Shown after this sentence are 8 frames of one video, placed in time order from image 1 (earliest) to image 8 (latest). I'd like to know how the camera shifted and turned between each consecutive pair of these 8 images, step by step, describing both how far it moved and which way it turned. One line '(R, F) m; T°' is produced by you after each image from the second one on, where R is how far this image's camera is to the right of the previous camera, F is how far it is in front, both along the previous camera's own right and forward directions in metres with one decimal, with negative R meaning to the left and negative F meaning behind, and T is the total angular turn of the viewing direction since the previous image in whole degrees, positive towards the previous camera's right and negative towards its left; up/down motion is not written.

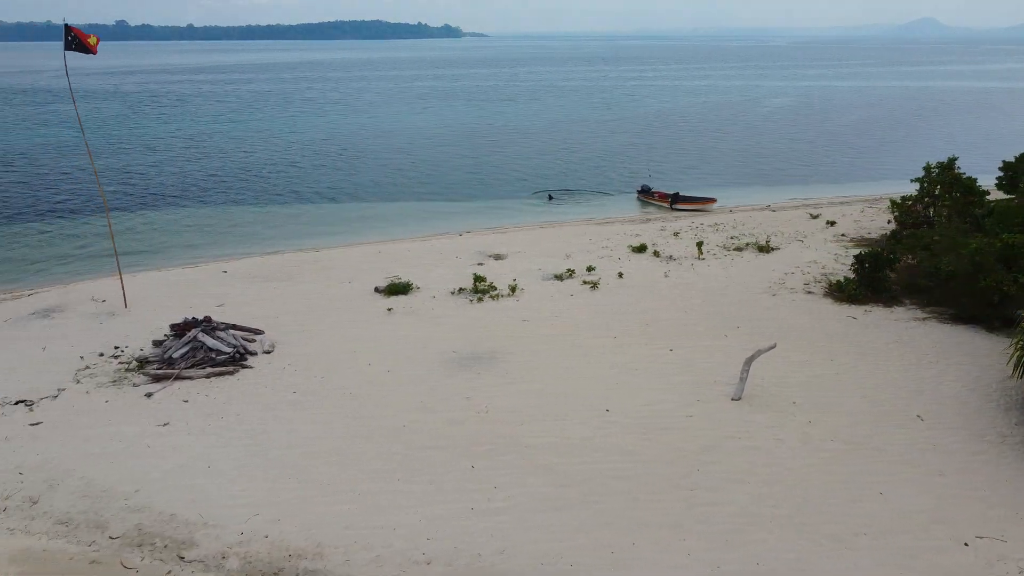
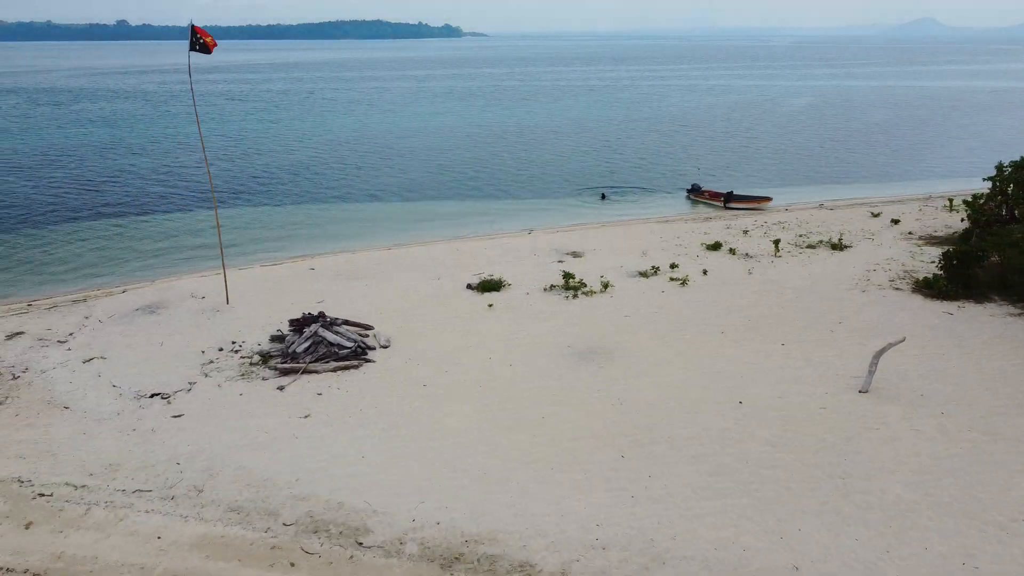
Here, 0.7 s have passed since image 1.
(-2.3, -0.4) m; 0°
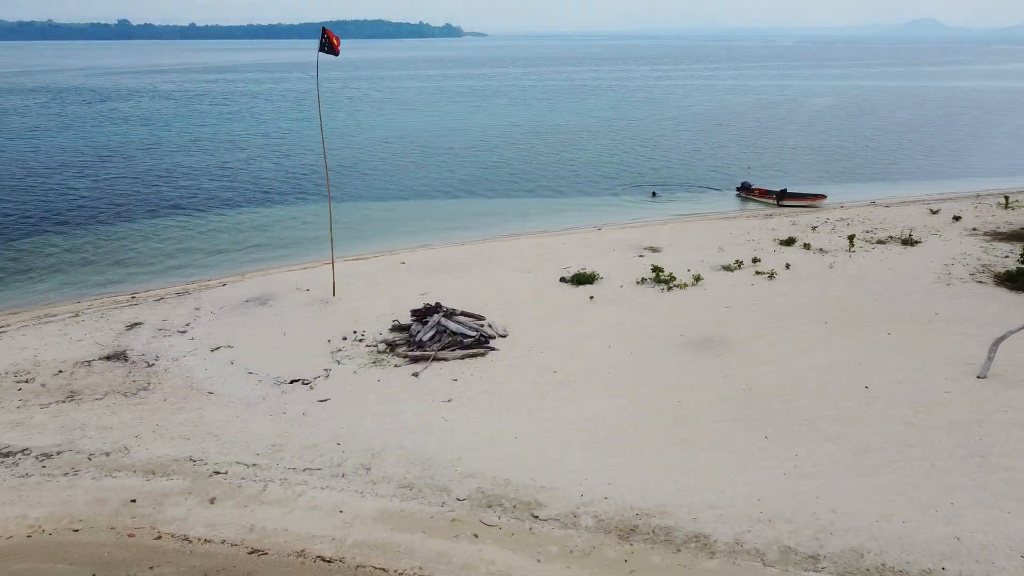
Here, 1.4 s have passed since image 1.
(-2.5, -0.7) m; 0°
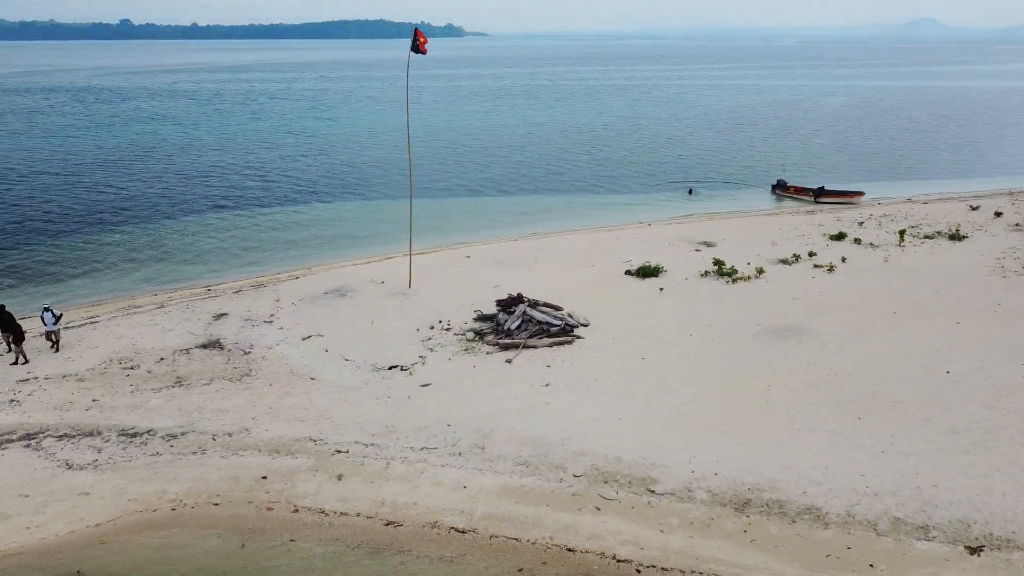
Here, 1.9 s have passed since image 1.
(-1.8, -0.7) m; 0°
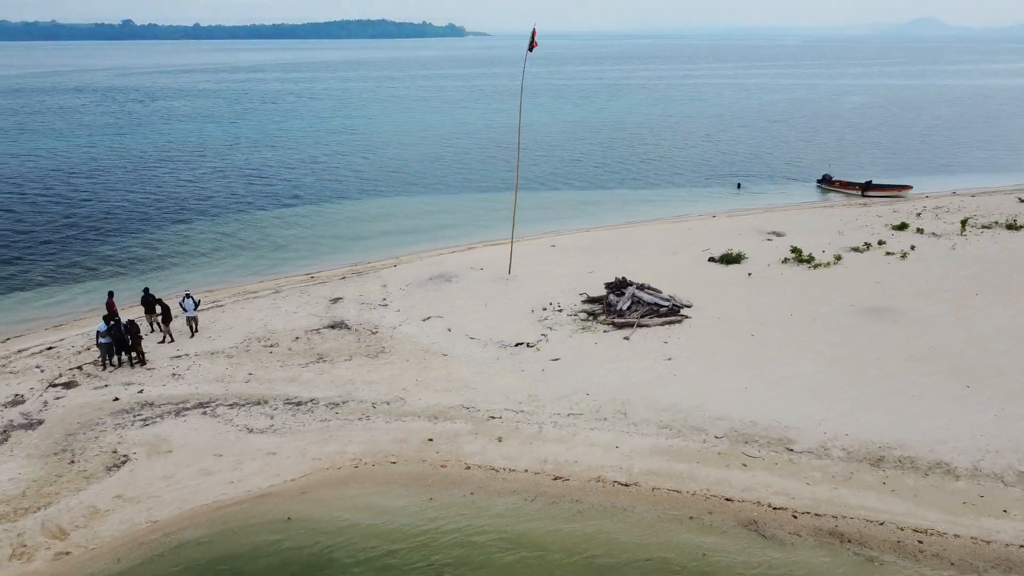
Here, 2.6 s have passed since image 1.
(-2.6, -1.3) m; 0°
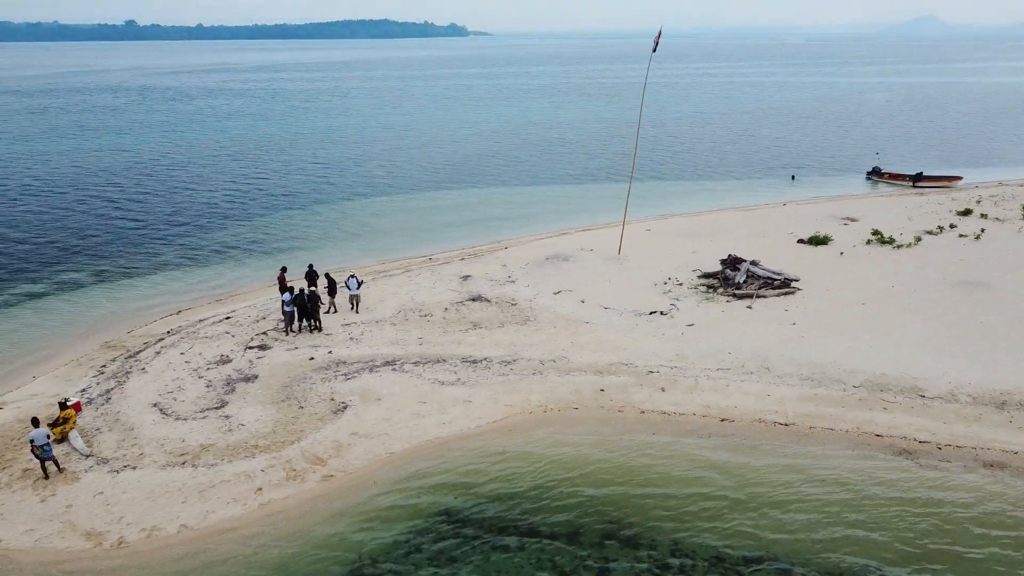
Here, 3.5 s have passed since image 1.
(-3.3, -2.1) m; 0°
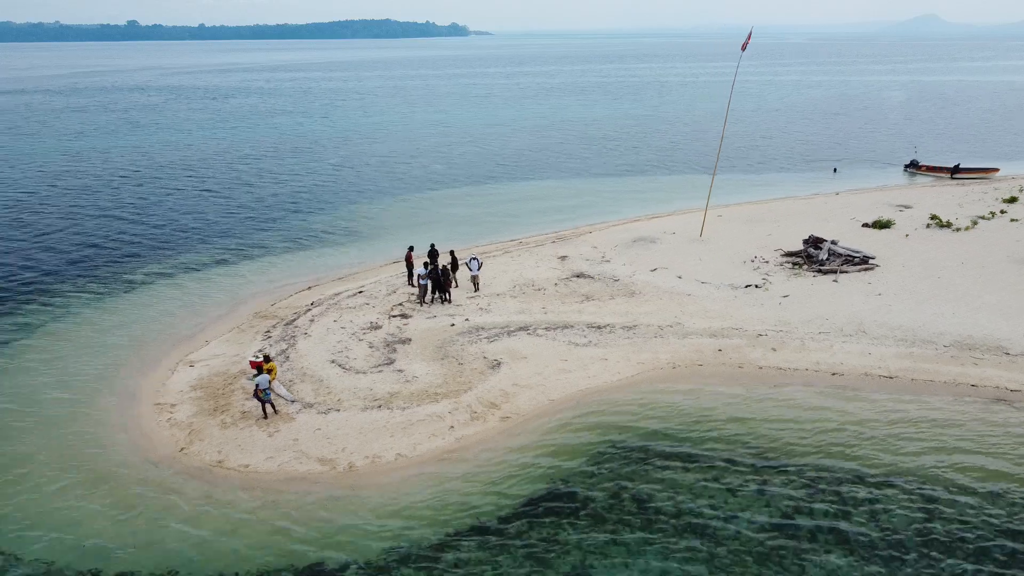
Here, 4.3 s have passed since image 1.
(-3.0, -2.2) m; 0°
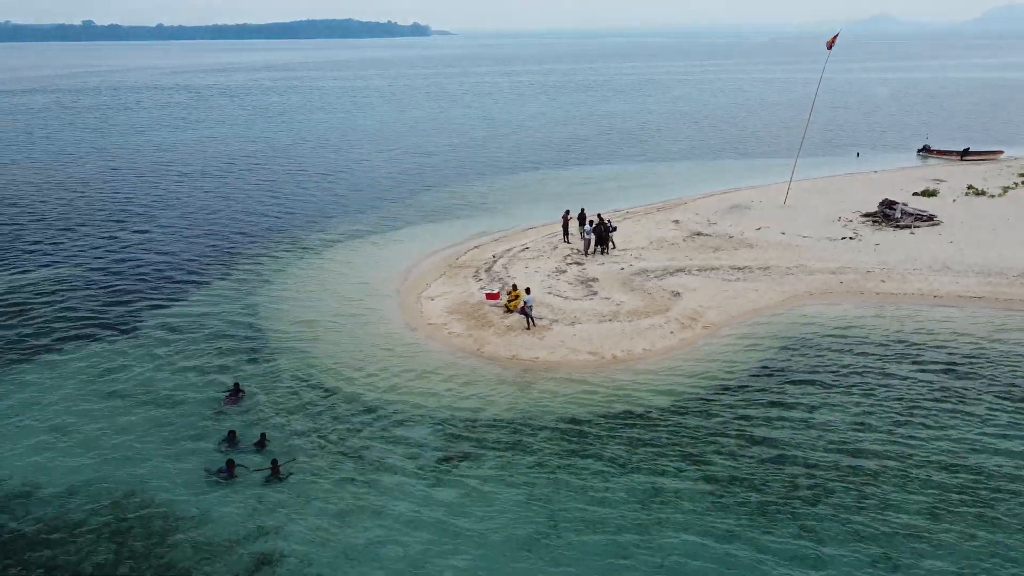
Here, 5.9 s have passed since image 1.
(-6.0, -5.0) m; +2°
